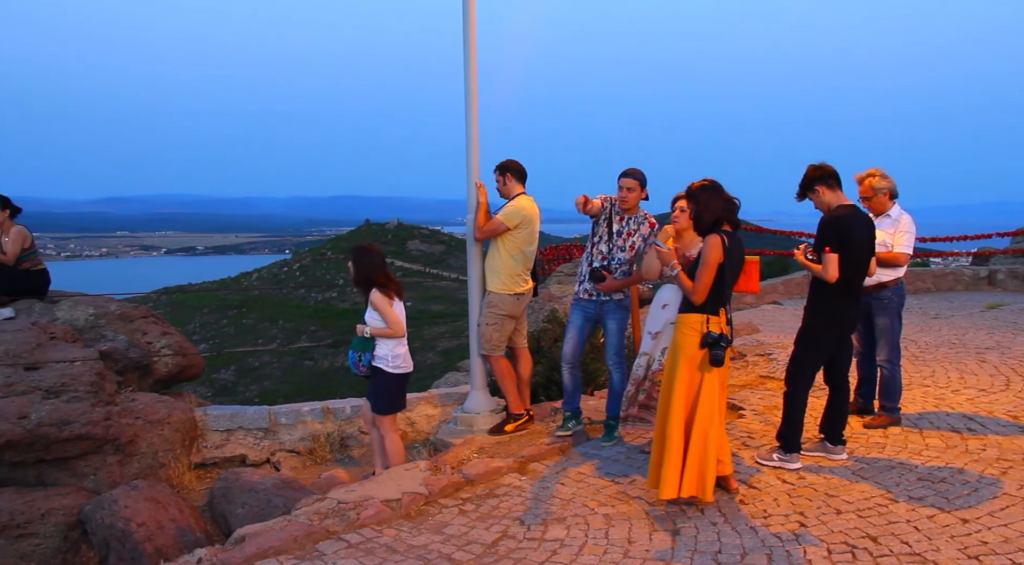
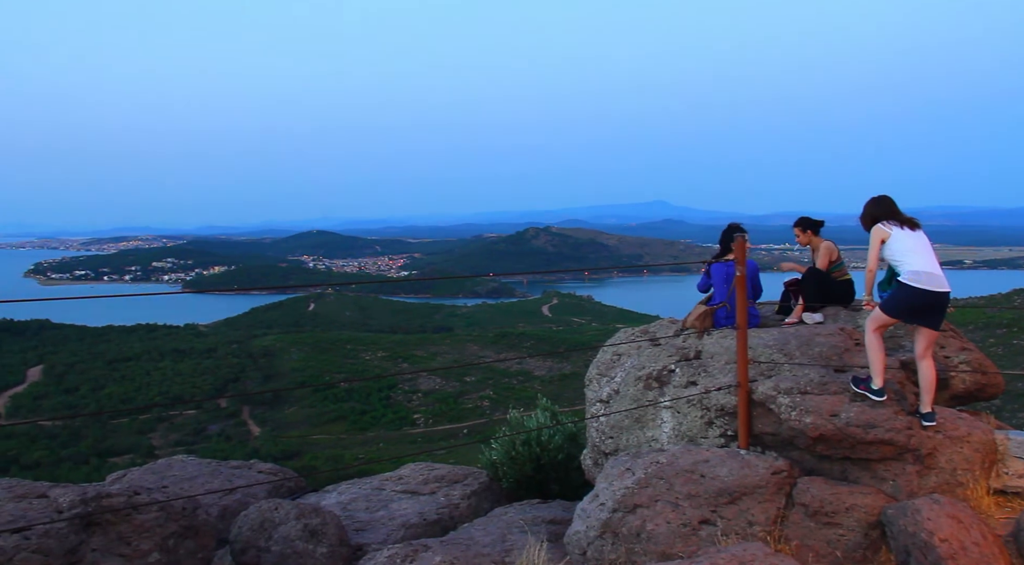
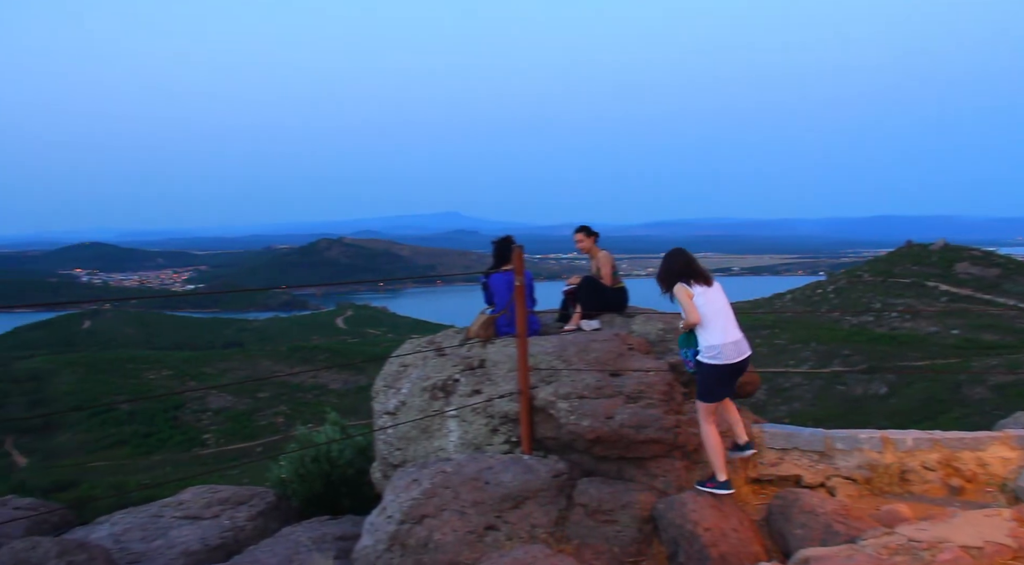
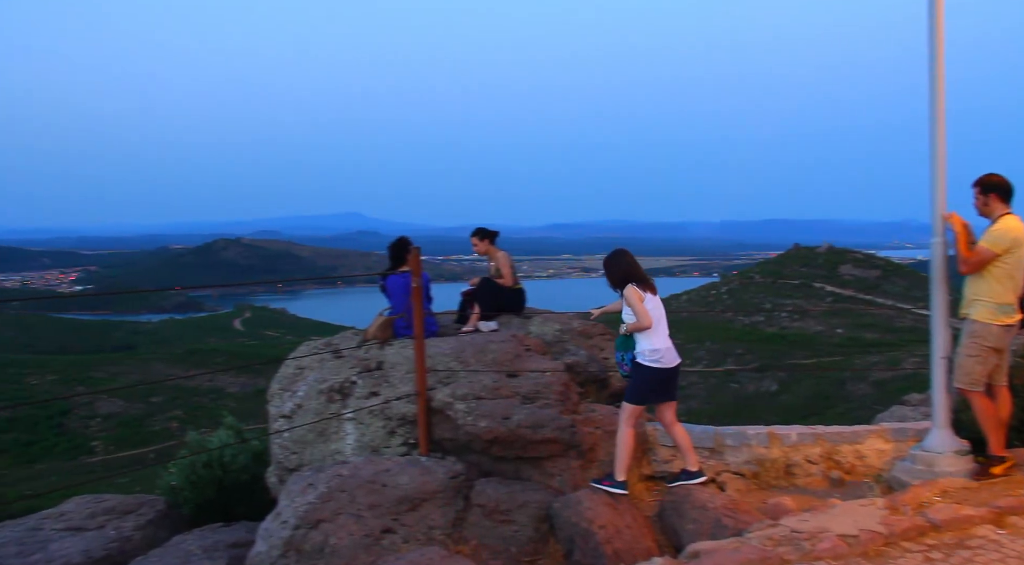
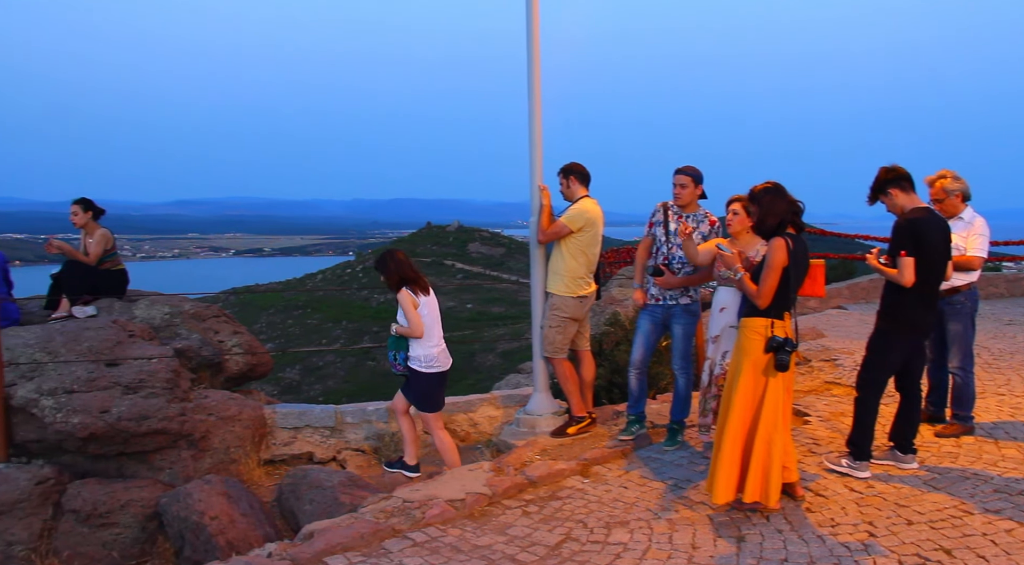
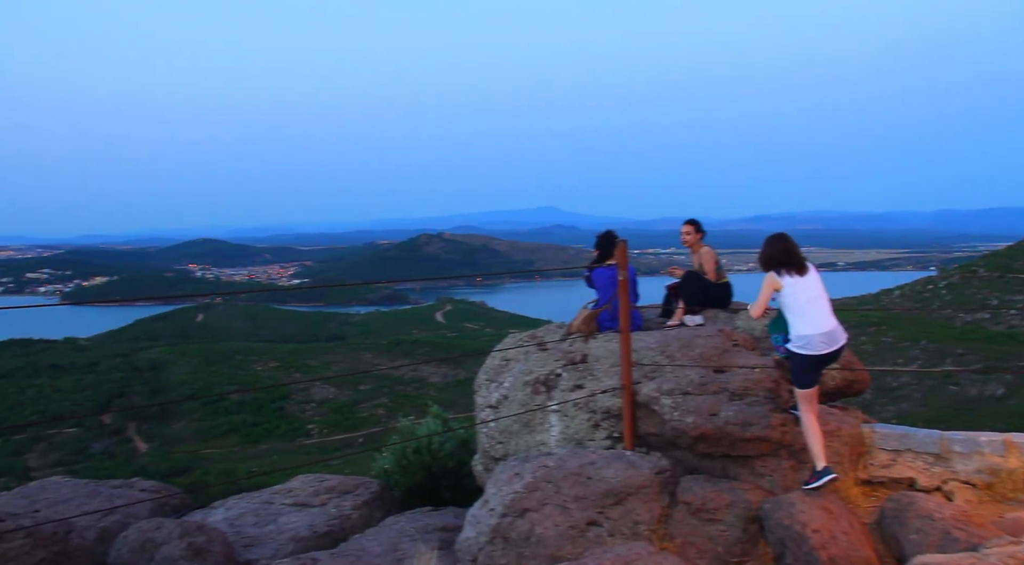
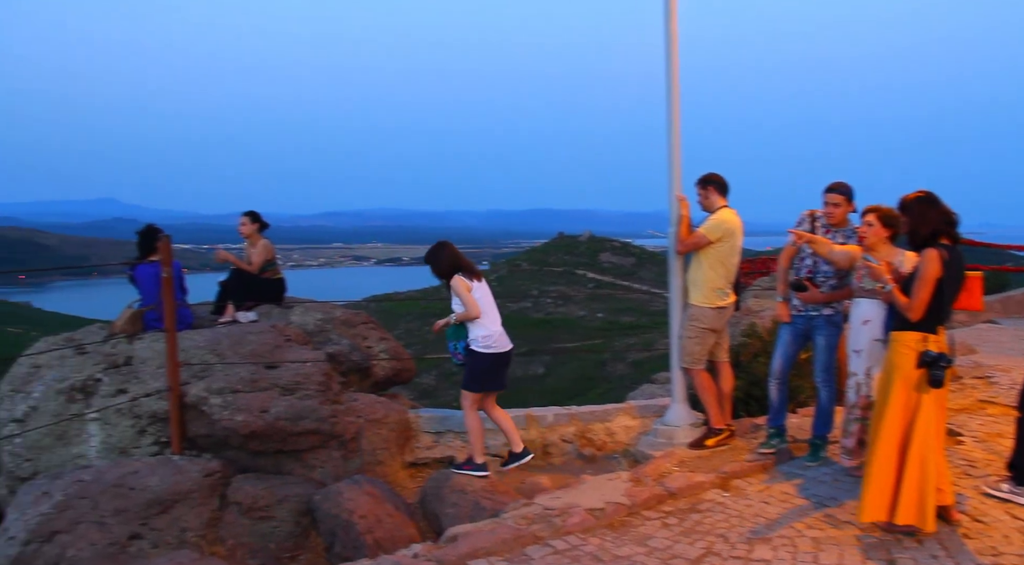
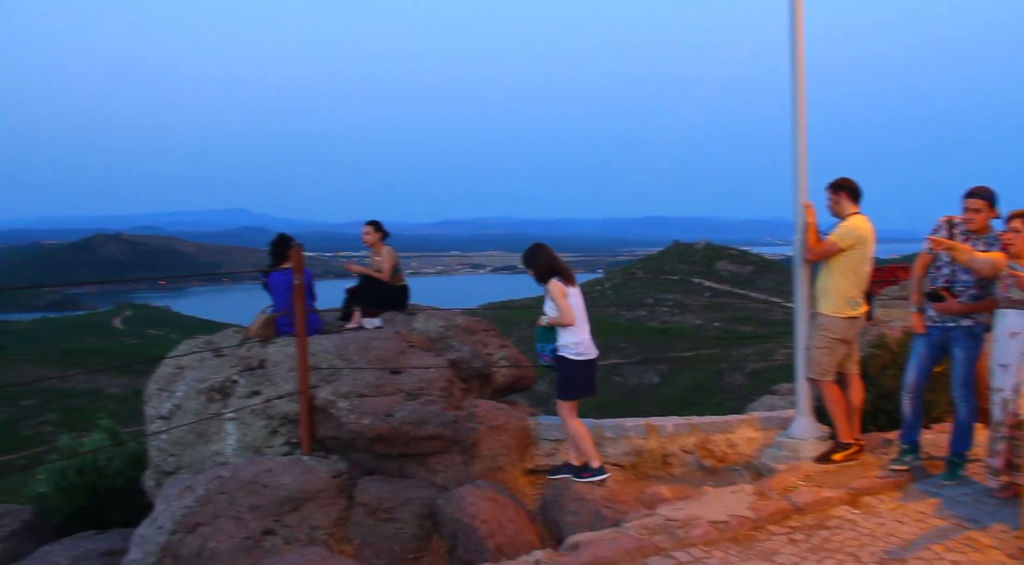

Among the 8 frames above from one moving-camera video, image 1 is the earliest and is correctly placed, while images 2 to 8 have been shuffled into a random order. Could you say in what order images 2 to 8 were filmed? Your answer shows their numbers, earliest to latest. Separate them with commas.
5, 7, 8, 4, 3, 6, 2
